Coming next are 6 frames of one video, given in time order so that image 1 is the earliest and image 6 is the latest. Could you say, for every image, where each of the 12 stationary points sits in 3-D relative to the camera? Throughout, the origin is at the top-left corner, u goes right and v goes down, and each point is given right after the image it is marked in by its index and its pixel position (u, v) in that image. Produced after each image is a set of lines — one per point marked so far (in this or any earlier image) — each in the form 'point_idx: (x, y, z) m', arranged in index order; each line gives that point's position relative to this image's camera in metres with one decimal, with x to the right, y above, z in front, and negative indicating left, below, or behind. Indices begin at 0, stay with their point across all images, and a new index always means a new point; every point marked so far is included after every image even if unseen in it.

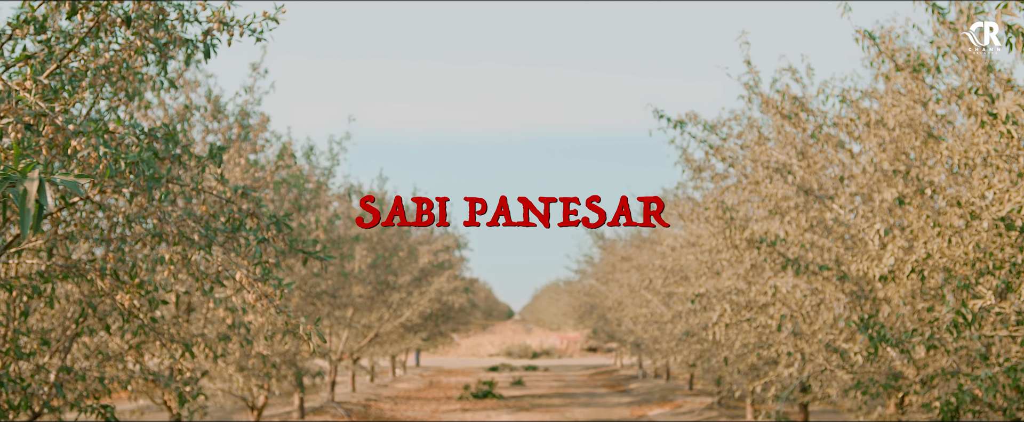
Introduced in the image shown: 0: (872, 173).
0: (+2.3, +0.3, +9.1) m
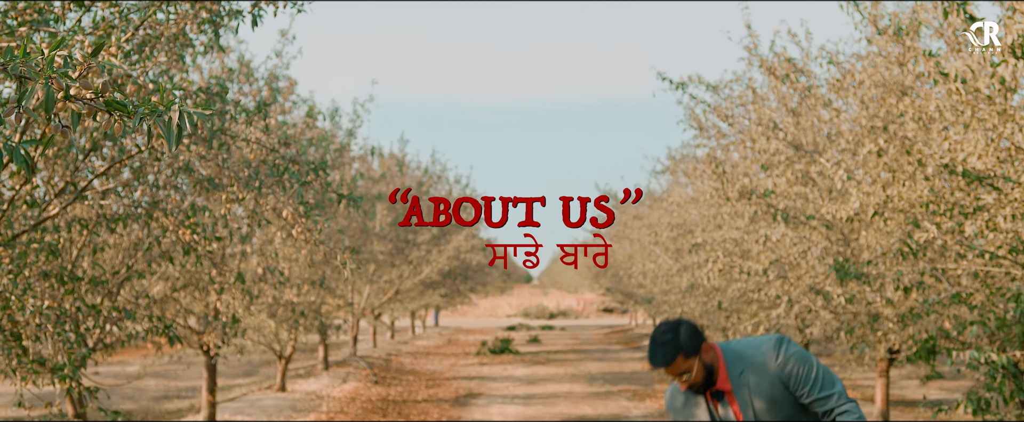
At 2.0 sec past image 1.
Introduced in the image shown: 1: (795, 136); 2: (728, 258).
0: (+2.4, +0.6, +9.9) m
1: (+2.1, +0.6, +10.6) m
2: (+1.7, -0.4, +10.9) m
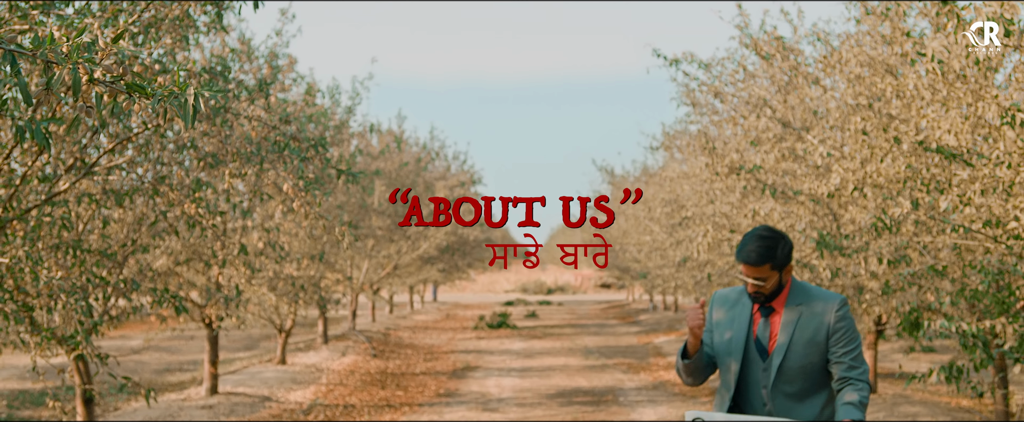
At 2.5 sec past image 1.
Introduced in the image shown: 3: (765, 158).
0: (+2.4, +0.8, +10.1) m
1: (+2.1, +0.8, +10.9) m
2: (+1.6, -0.2, +11.2) m
3: (+1.9, +0.4, +10.6) m
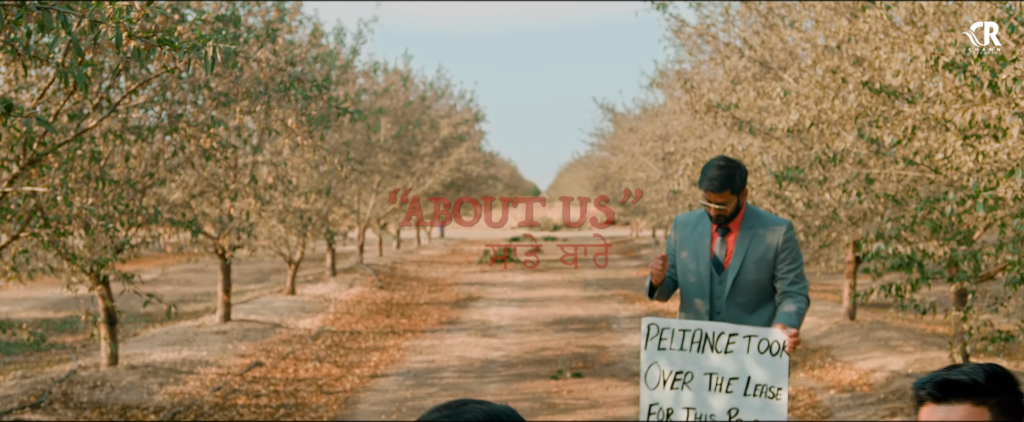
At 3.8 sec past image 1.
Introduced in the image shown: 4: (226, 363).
0: (+2.3, +1.3, +10.8) m
1: (+2.0, +1.3, +11.6) m
2: (+1.6, +0.4, +11.9) m
3: (+1.9, +0.9, +11.3) m
4: (-2.5, -1.3, +12.4) m
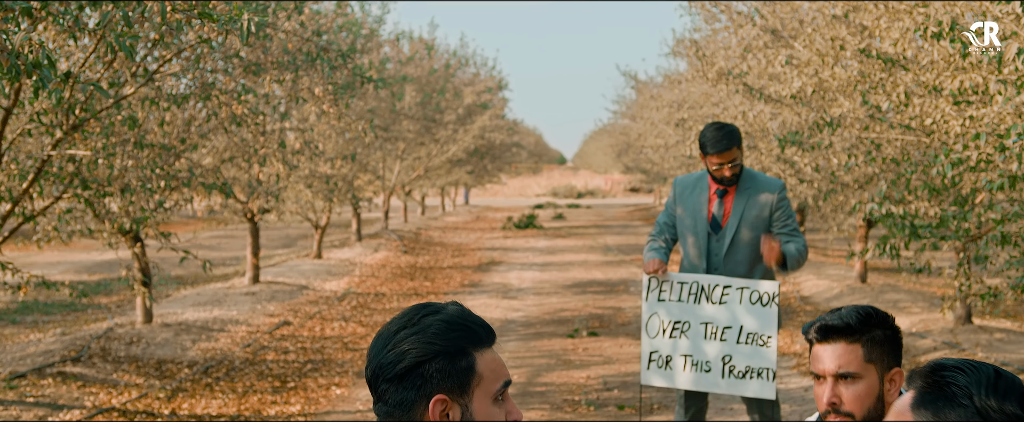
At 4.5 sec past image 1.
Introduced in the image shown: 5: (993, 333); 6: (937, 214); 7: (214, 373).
0: (+2.4, +1.5, +11.1) m
1: (+2.2, +1.6, +11.9) m
2: (+1.8, +0.7, +12.2) m
3: (+2.0, +1.2, +11.6) m
4: (-2.4, -1.0, +12.9) m
5: (+3.8, -1.0, +11.0) m
6: (+2.3, 0.0, +7.7) m
7: (-2.2, -1.2, +10.1) m
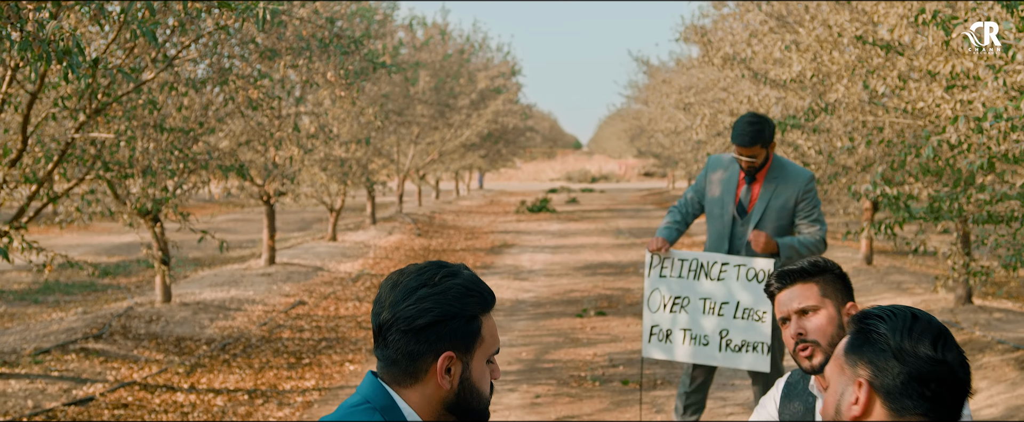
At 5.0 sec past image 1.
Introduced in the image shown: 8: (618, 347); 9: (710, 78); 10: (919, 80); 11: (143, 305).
0: (+2.5, +1.7, +11.3) m
1: (+2.3, +1.8, +12.1) m
2: (+1.8, +0.8, +12.5) m
3: (+2.1, +1.4, +11.9) m
4: (-2.3, -0.9, +13.2) m
5: (+3.9, -0.8, +11.2) m
6: (+2.4, +0.1, +7.9) m
7: (-2.1, -1.0, +10.4) m
8: (+0.8, -1.0, +10.6) m
9: (+2.1, +1.4, +14.9) m
10: (+2.3, +0.7, +7.9) m
11: (-3.2, -0.8, +12.2) m
